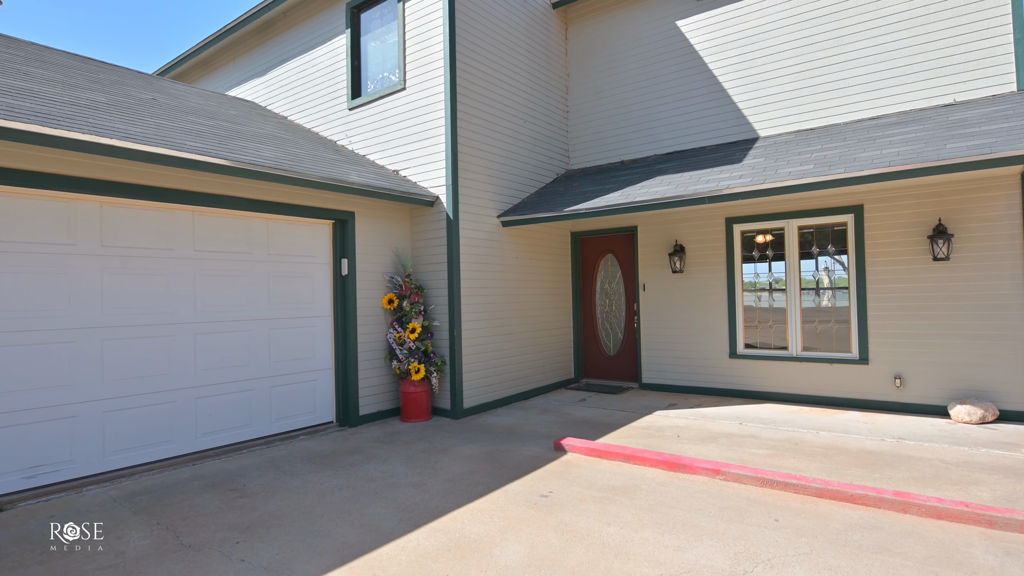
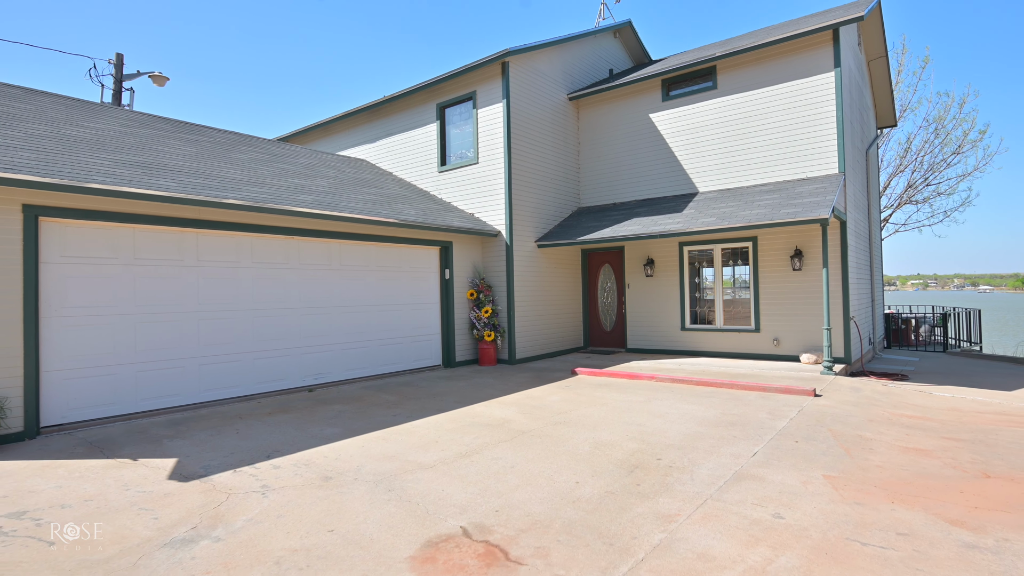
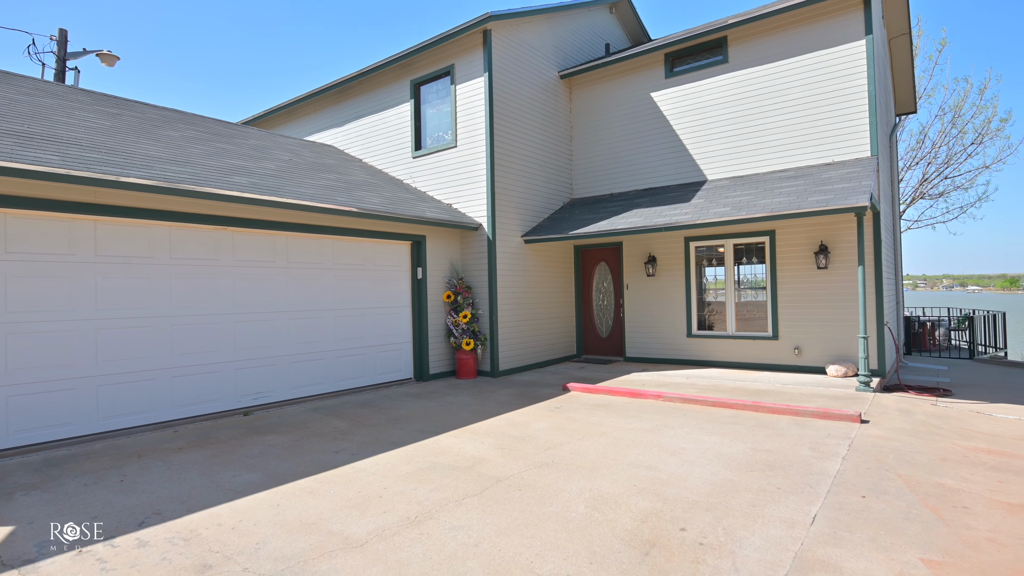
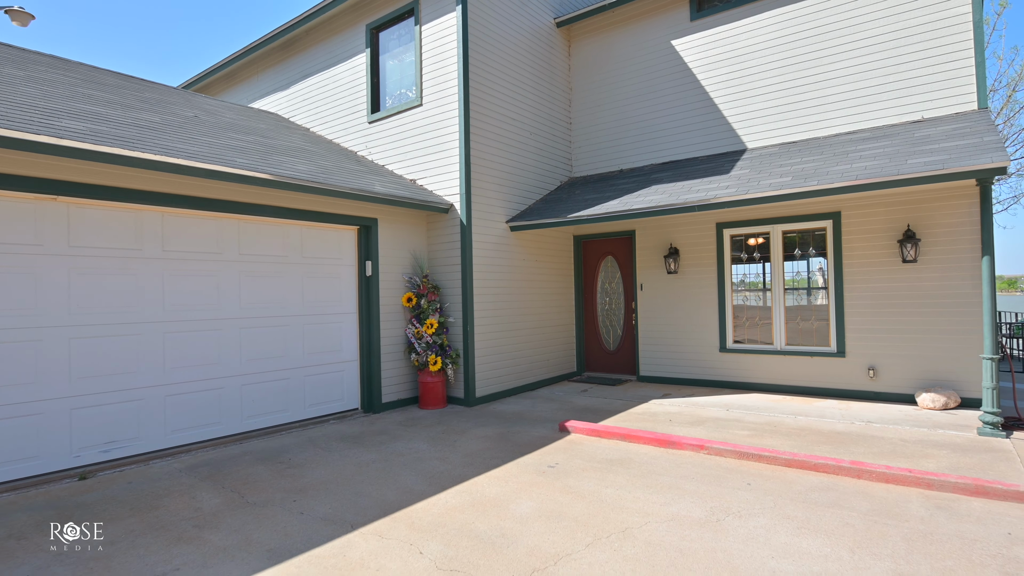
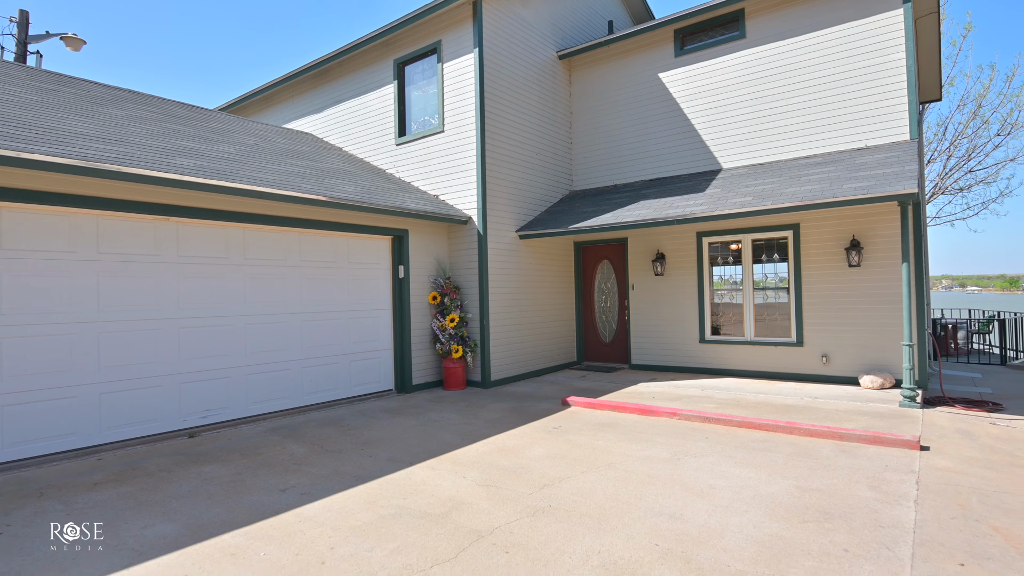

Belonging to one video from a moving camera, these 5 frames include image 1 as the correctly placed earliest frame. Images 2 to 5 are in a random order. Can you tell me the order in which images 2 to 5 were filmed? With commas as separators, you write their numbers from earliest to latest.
4, 5, 3, 2
